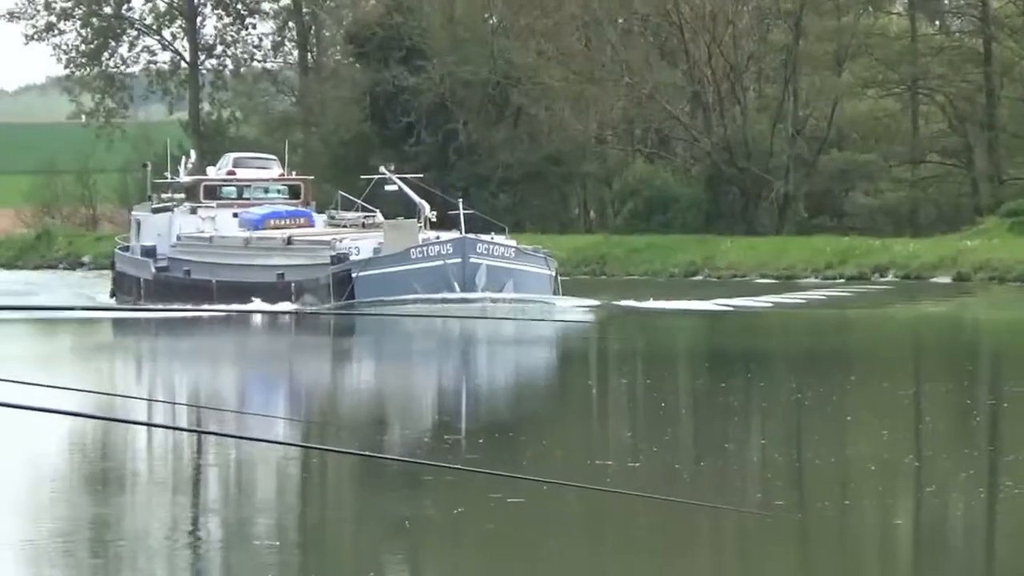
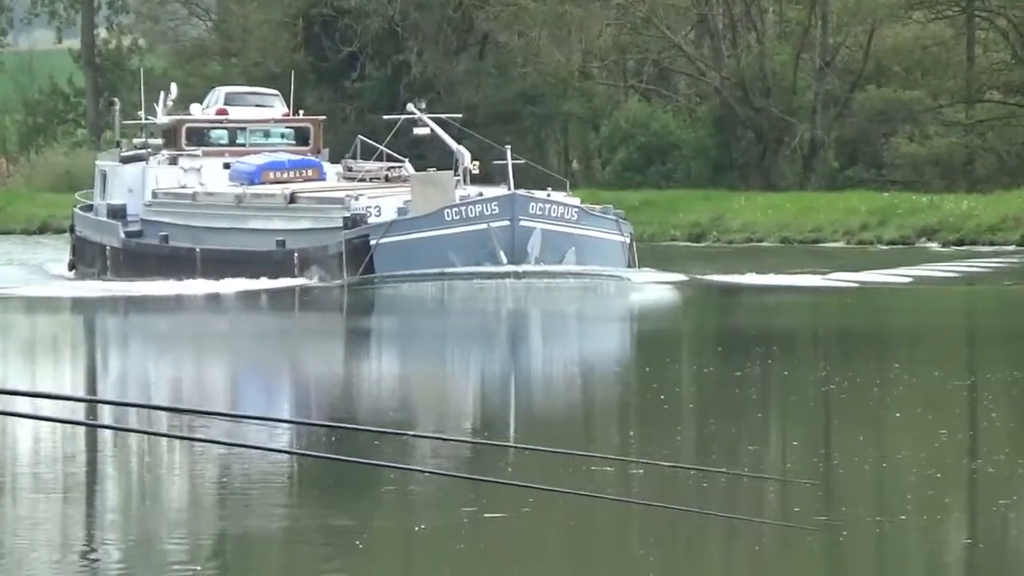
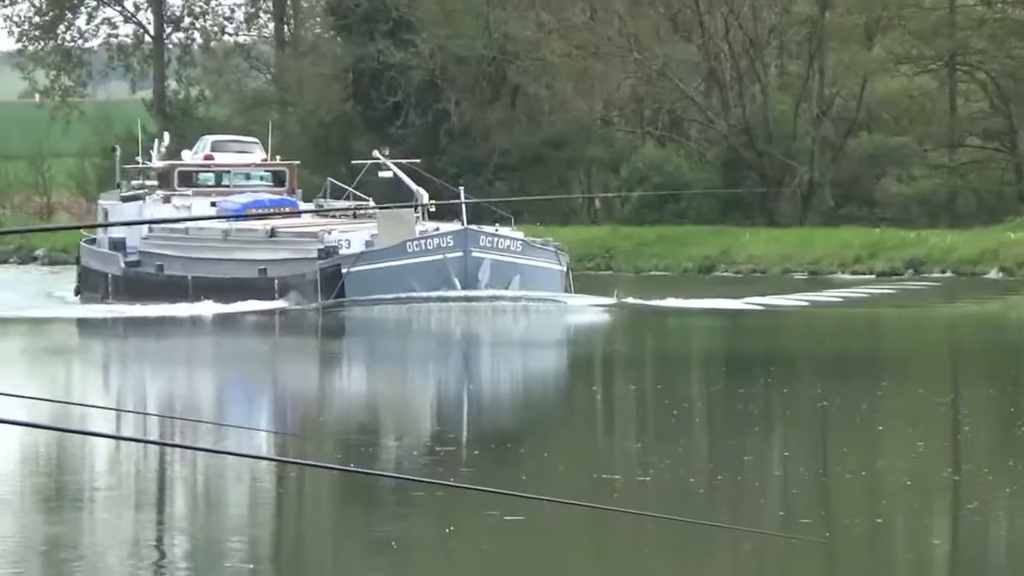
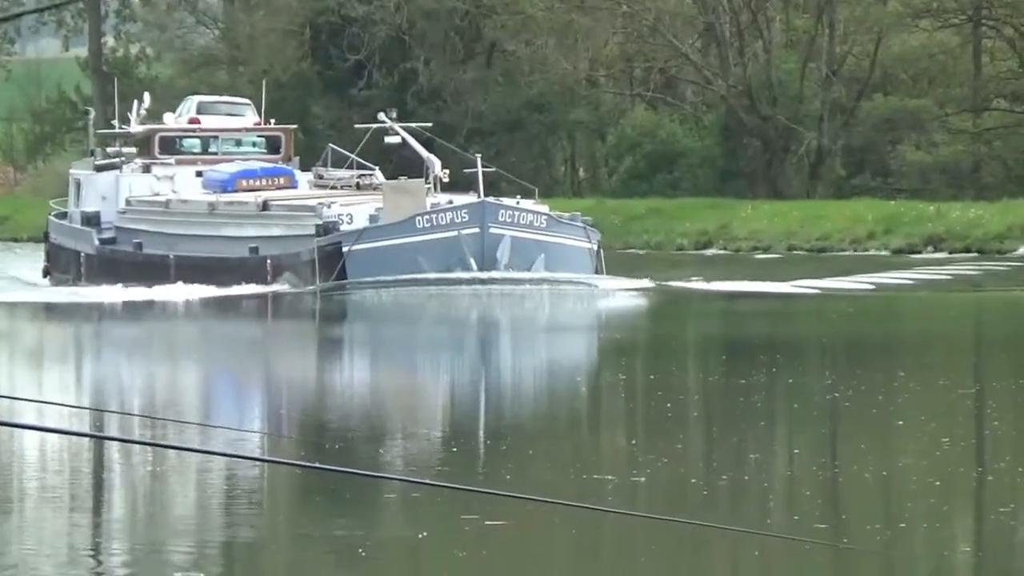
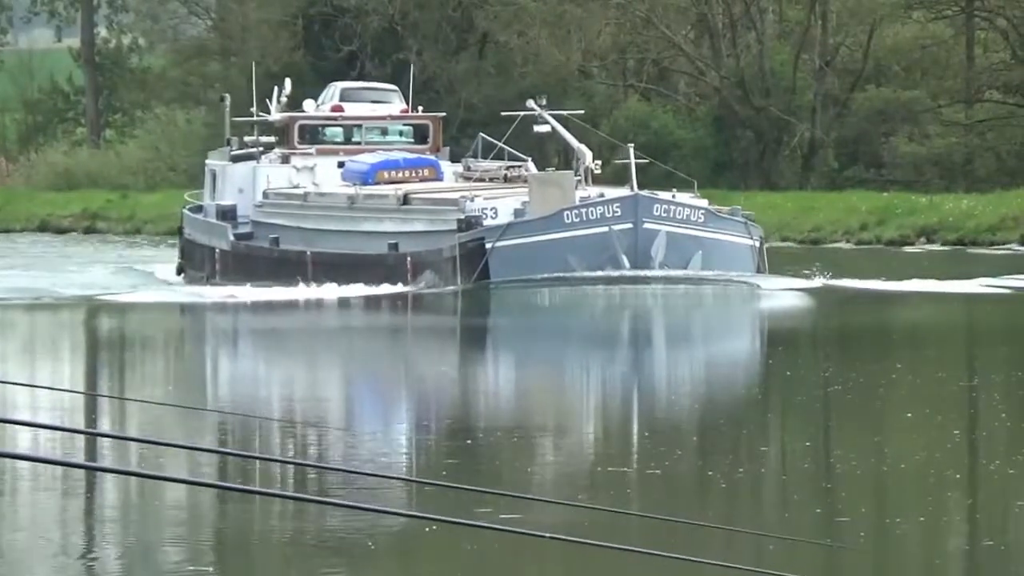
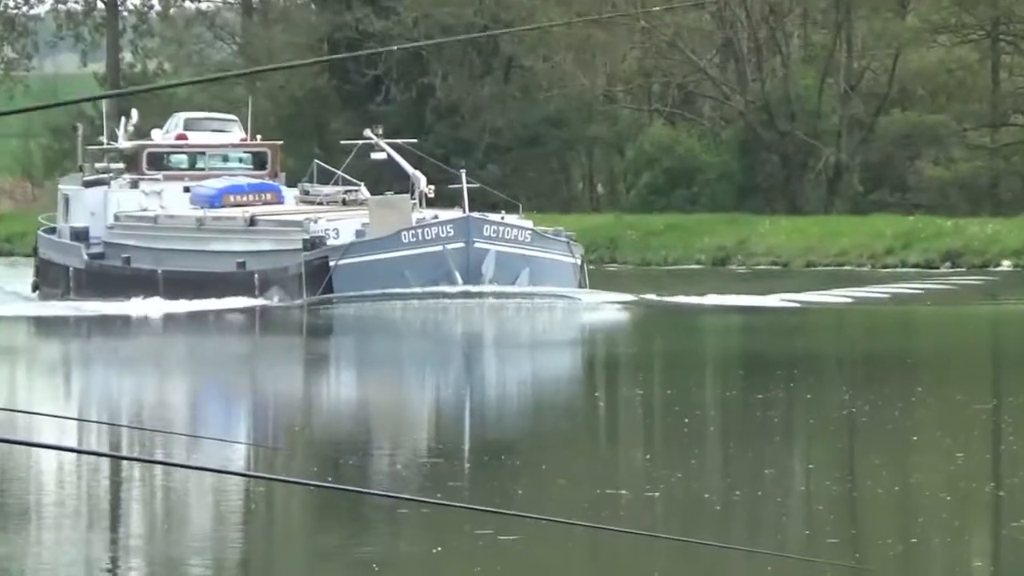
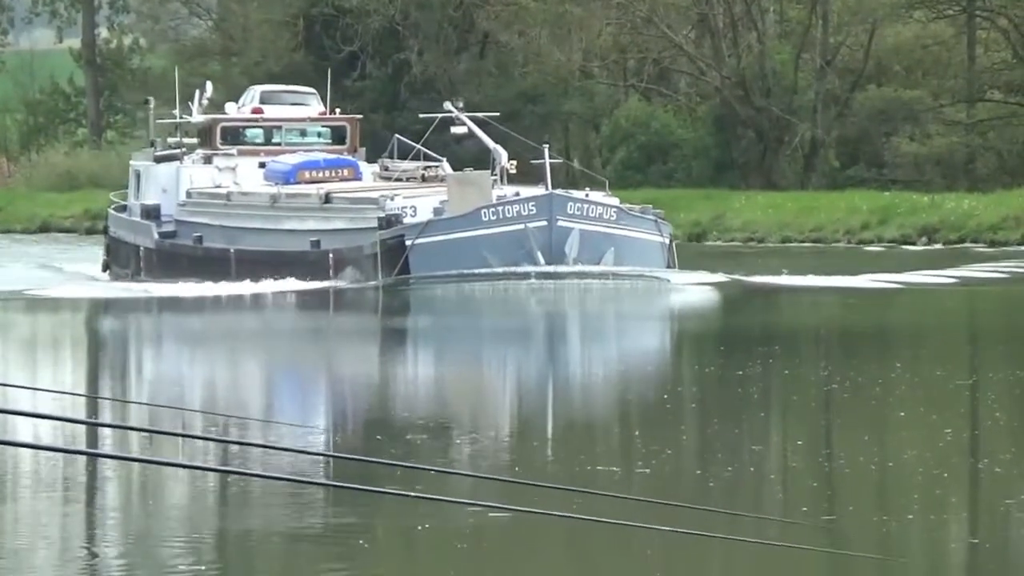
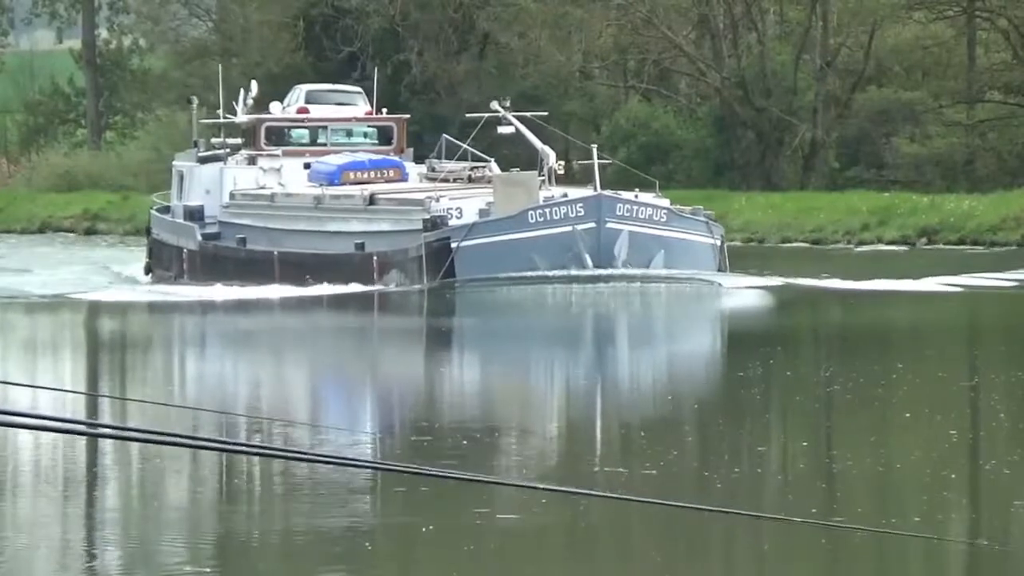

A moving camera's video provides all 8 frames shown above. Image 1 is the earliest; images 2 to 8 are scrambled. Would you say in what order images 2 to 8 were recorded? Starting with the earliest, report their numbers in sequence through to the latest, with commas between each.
3, 6, 4, 2, 7, 8, 5
